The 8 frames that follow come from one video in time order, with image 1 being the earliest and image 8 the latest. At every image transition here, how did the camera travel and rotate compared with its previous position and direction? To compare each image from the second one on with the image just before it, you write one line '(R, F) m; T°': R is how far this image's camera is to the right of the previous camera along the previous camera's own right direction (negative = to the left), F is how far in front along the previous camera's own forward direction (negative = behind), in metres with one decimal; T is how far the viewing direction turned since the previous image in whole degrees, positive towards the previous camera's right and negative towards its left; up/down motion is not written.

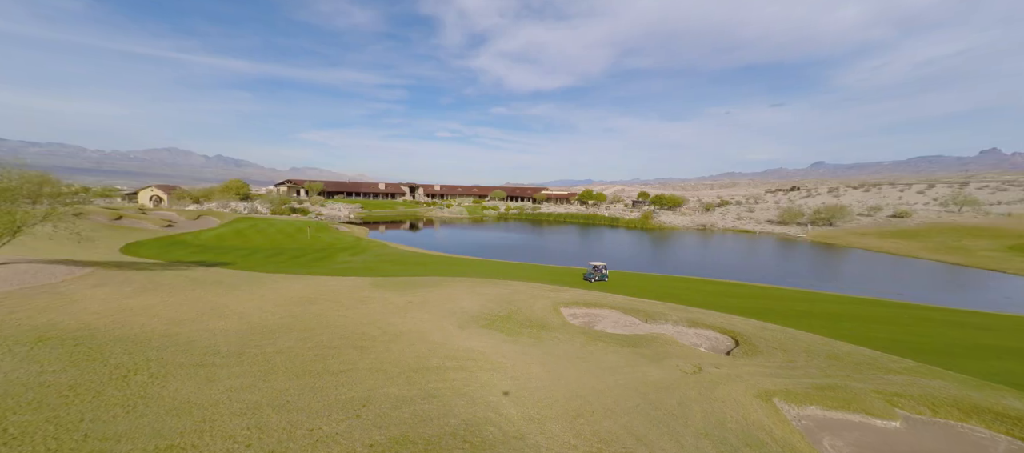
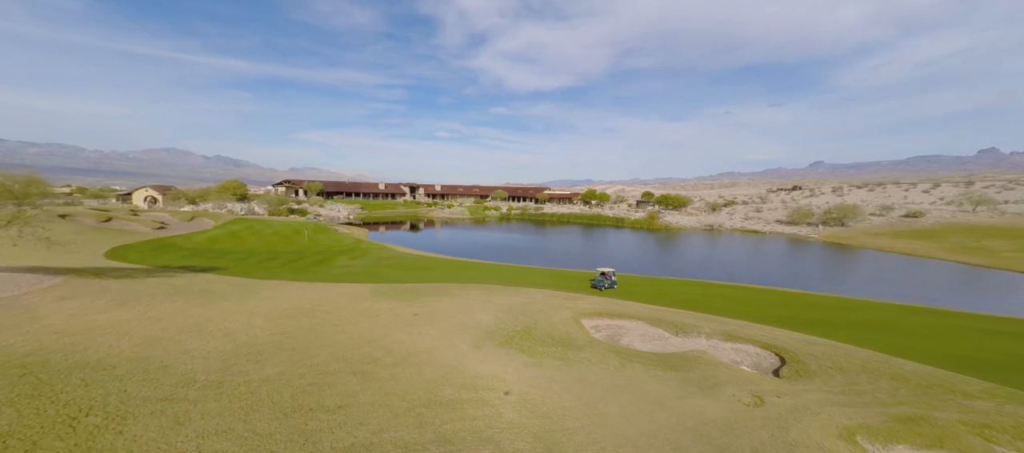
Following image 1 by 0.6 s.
(-0.9, +2.2) m; 0°
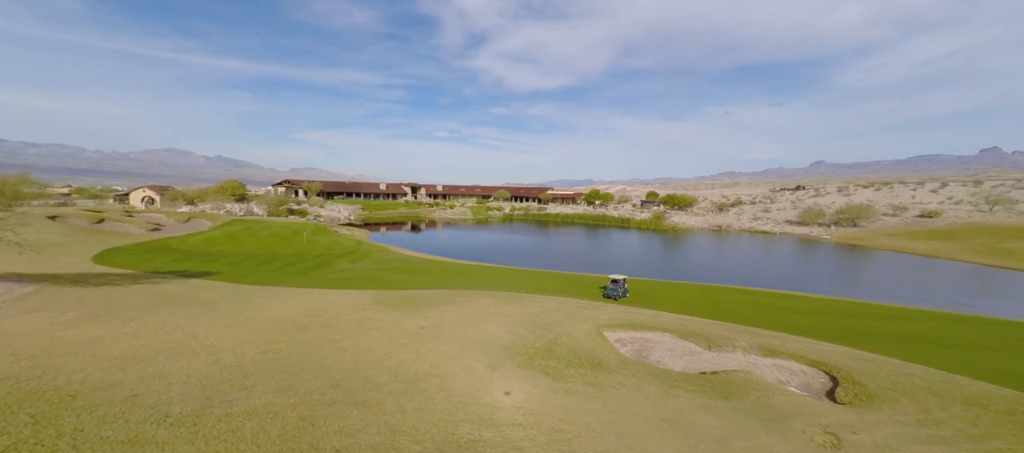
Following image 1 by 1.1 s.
(-0.8, +1.9) m; 0°
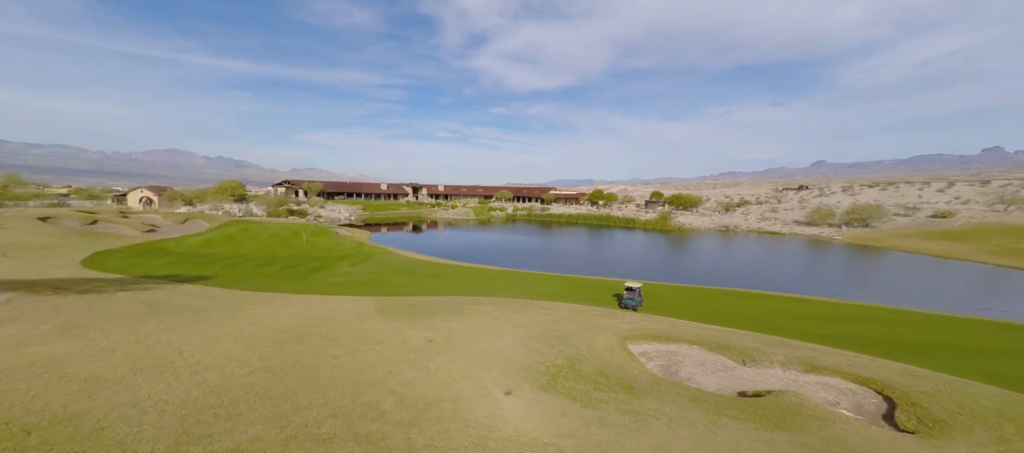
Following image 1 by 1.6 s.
(-0.7, +1.6) m; 0°
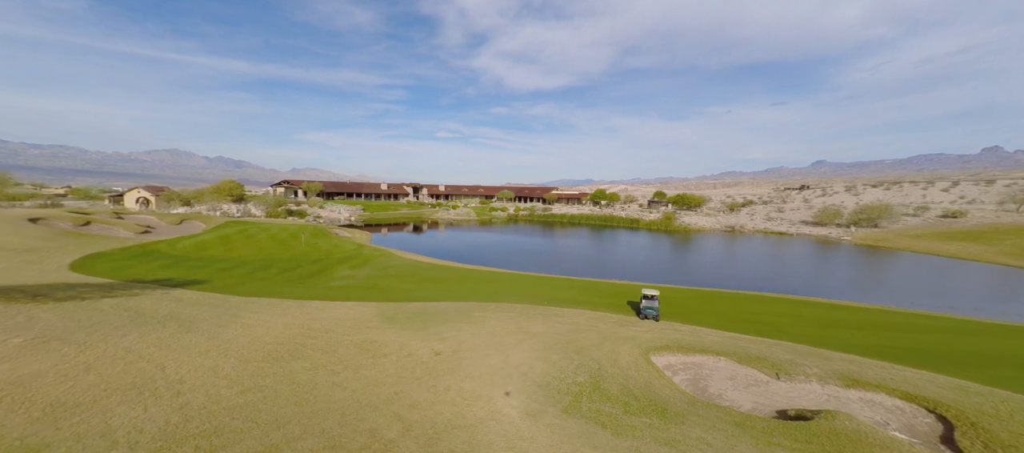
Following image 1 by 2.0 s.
(-0.6, +1.4) m; 0°
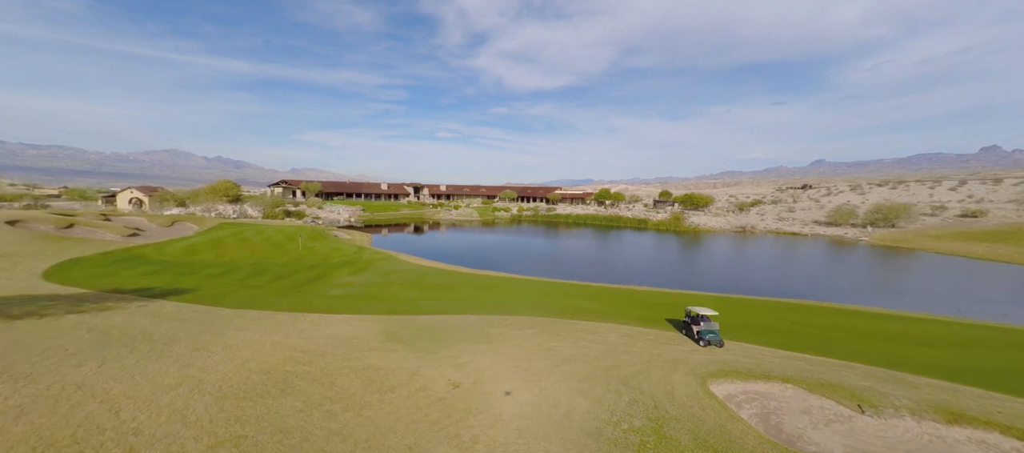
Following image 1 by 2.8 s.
(-1.2, +2.7) m; 0°
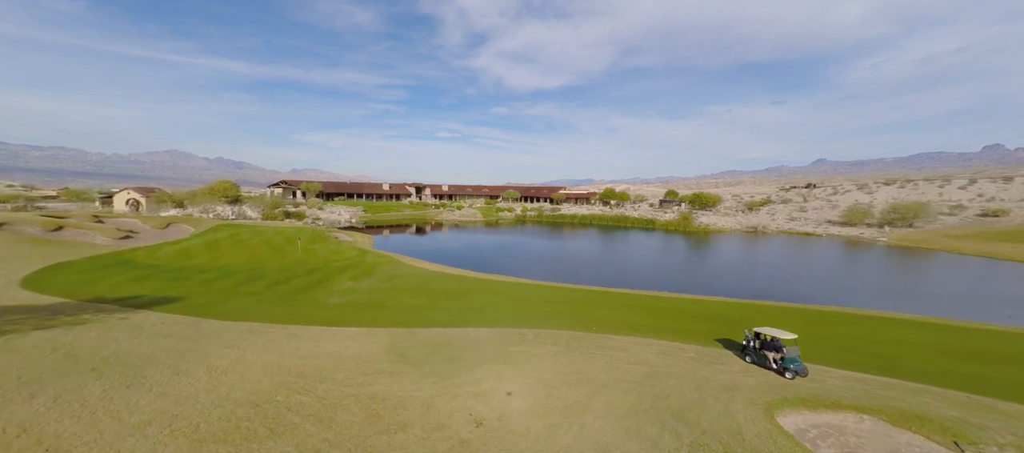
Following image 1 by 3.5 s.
(-1.0, +2.1) m; 0°
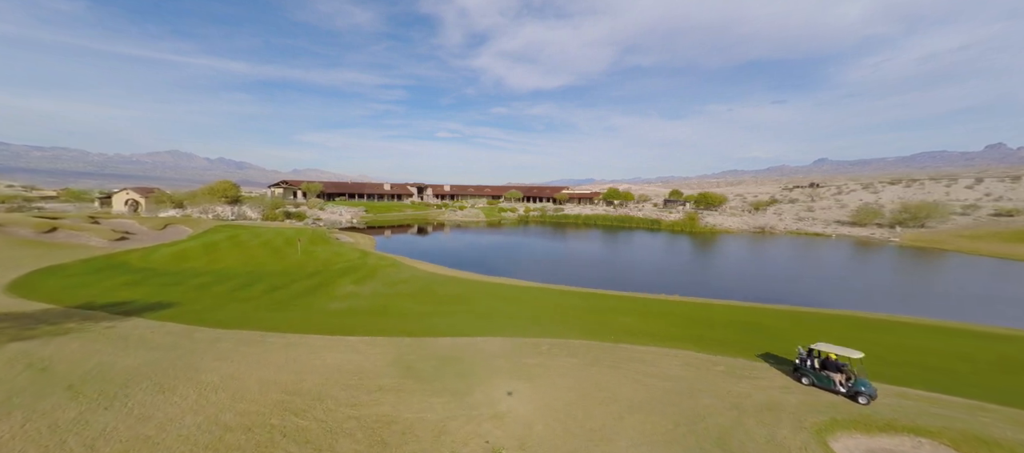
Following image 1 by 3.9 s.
(-0.6, +1.3) m; 0°
